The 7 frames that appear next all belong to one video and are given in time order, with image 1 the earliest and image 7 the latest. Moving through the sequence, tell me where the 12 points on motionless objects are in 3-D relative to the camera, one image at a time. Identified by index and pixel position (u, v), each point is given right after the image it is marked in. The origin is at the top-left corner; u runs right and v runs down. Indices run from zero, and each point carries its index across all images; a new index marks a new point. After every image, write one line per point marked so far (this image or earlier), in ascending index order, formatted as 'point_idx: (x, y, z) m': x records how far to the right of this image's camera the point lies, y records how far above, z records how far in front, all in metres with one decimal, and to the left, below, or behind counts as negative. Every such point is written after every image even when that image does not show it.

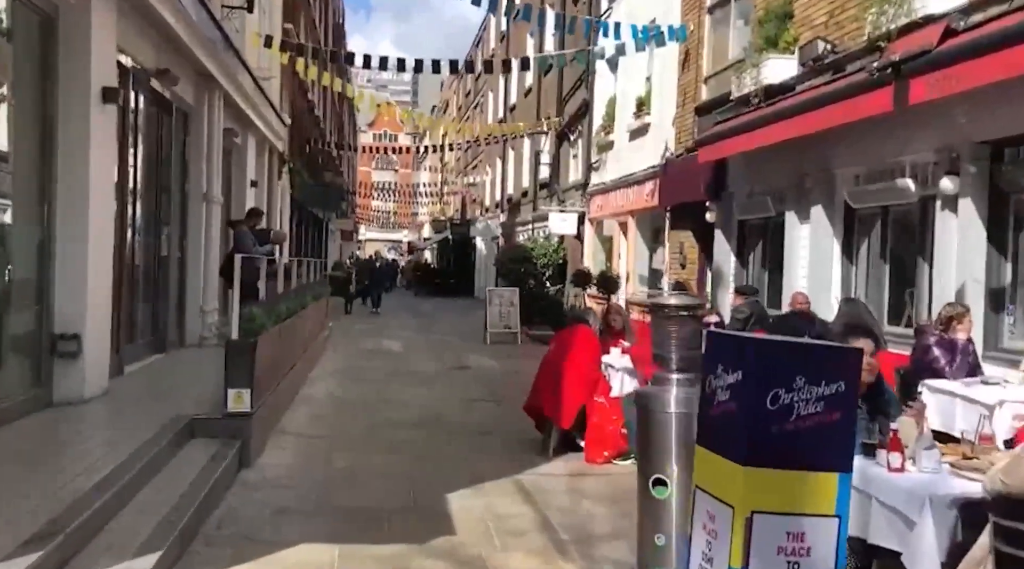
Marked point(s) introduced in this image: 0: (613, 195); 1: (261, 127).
0: (+2.1, +1.8, +18.3) m
1: (-4.5, +2.8, +16.2) m
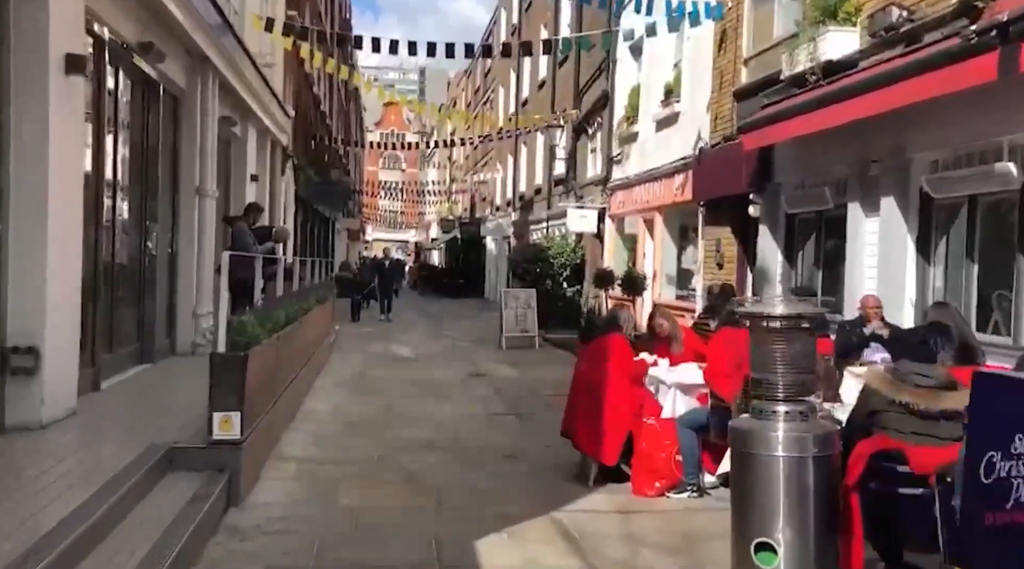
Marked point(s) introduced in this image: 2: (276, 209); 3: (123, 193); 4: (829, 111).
0: (+2.4, +1.8, +17.1) m
1: (-4.1, +2.8, +15.1) m
2: (-4.6, +1.4, +17.7) m
3: (-3.8, +0.9, +8.9) m
4: (+3.1, +1.7, +8.9) m
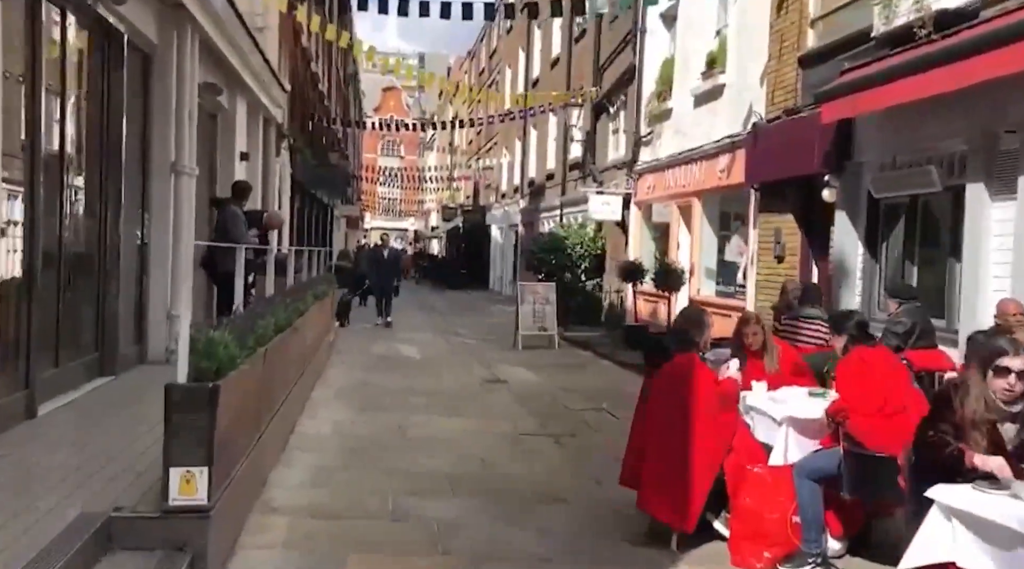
0: (+2.7, +1.9, +15.5) m
1: (-3.8, +2.9, +13.4) m
2: (-4.3, +1.6, +16.0) m
3: (-3.5, +0.9, +7.2) m
4: (+3.4, +1.7, +7.2) m
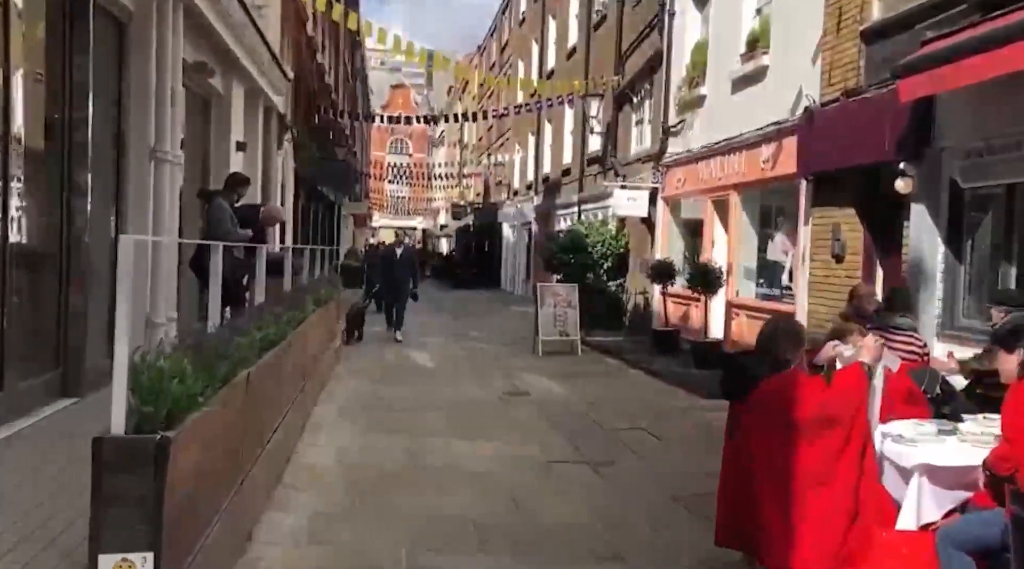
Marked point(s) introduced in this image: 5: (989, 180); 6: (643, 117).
0: (+3.0, +1.9, +14.2) m
1: (-3.5, +2.9, +12.3) m
2: (-4.0, +1.6, +14.9) m
3: (-3.2, +0.9, +6.0) m
4: (+3.7, +1.7, +6.0) m
5: (+3.9, +0.9, +7.5) m
6: (+2.6, +3.3, +18.2) m
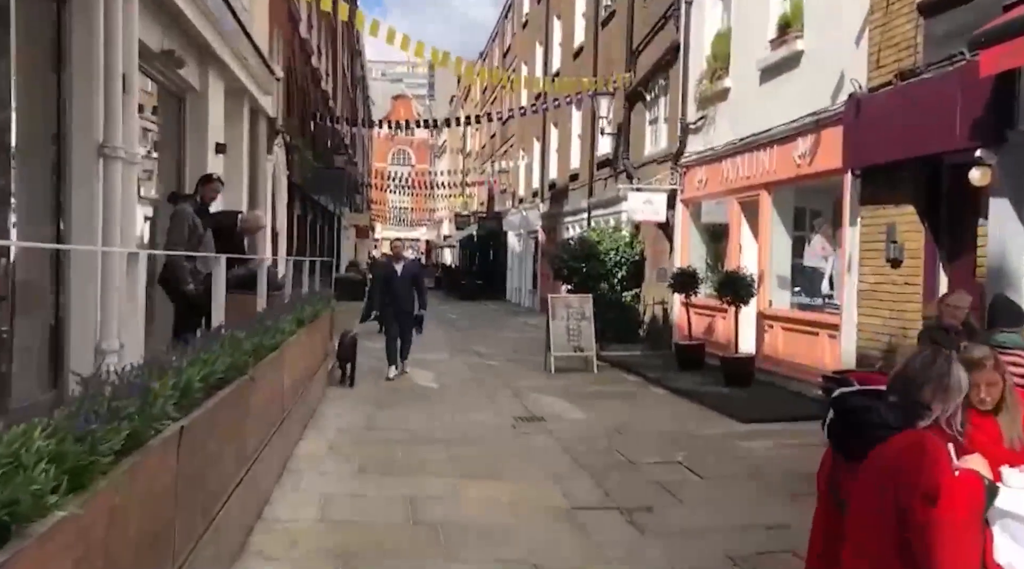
0: (+3.2, +1.8, +13.1) m
1: (-3.4, +2.7, +11.1) m
2: (-3.8, +1.3, +13.7) m
3: (-3.1, +0.8, +4.9) m
4: (+3.8, +1.6, +4.8) m
5: (+4.0, +0.8, +6.3) m
6: (+2.7, +3.2, +17.0) m
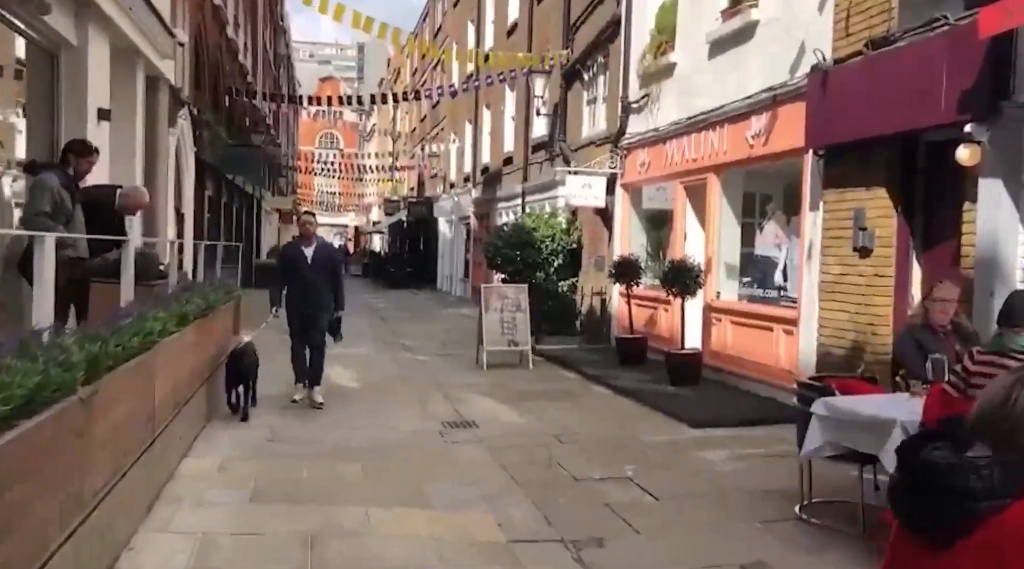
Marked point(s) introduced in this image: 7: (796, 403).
0: (+2.2, +1.9, +12.2) m
1: (-4.2, +2.8, +9.7) m
2: (-4.8, +1.5, +12.3) m
3: (-3.5, +0.8, +3.6) m
4: (+3.4, +1.7, +4.0) m
5: (+3.6, +0.9, +5.5) m
6: (+1.5, +3.4, +16.0) m
7: (+1.8, -0.8, +5.8) m
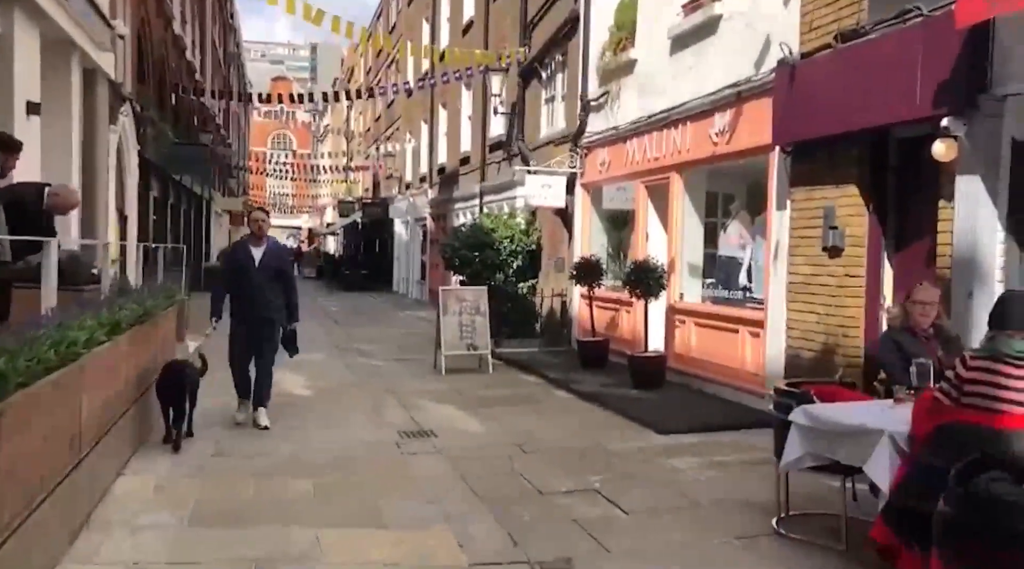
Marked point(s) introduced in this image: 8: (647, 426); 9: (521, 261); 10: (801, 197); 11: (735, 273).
0: (+1.7, +1.9, +11.9) m
1: (-4.6, +2.8, +9.2) m
2: (-5.4, +1.4, +11.7) m
3: (-3.6, +0.8, +3.0) m
4: (+3.3, +1.7, +3.8) m
5: (+3.4, +0.9, +5.3) m
6: (+0.7, +3.3, +15.7) m
7: (+1.6, -0.8, +5.5) m
8: (+1.3, -1.3, +8.5) m
9: (+0.2, +0.4, +14.9) m
10: (+2.6, +0.8, +8.1) m
11: (+2.5, +0.1, +10.0) m
